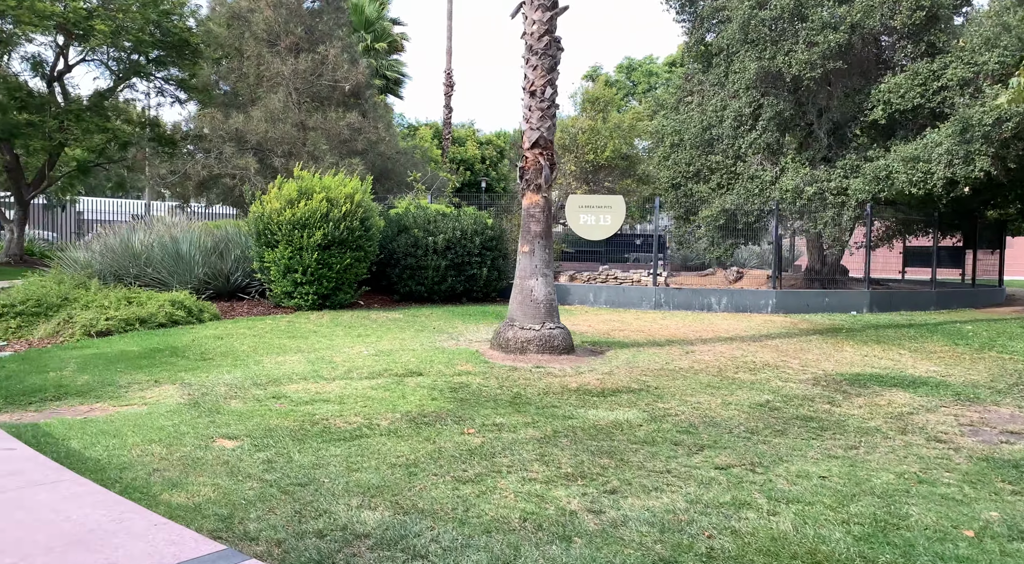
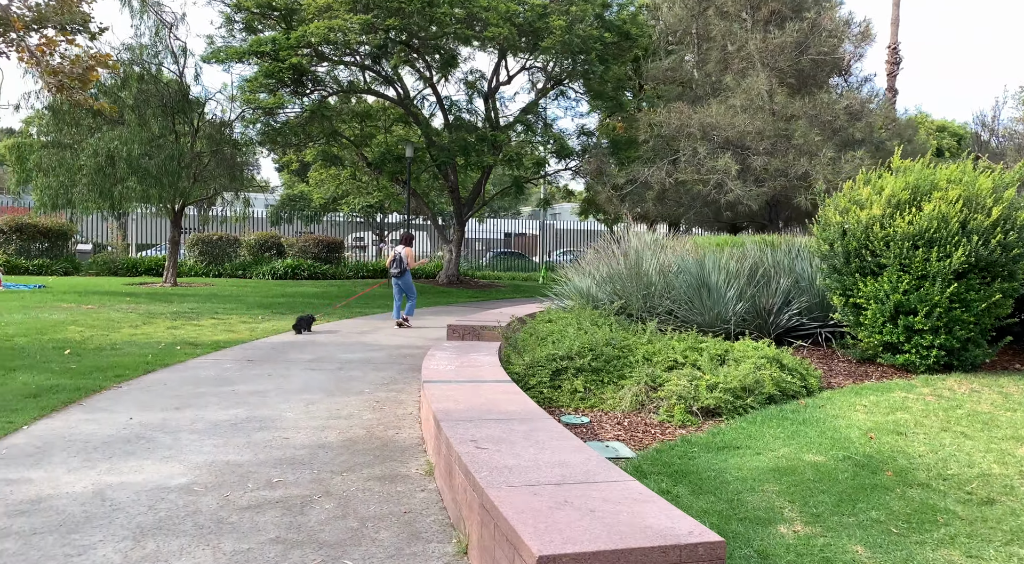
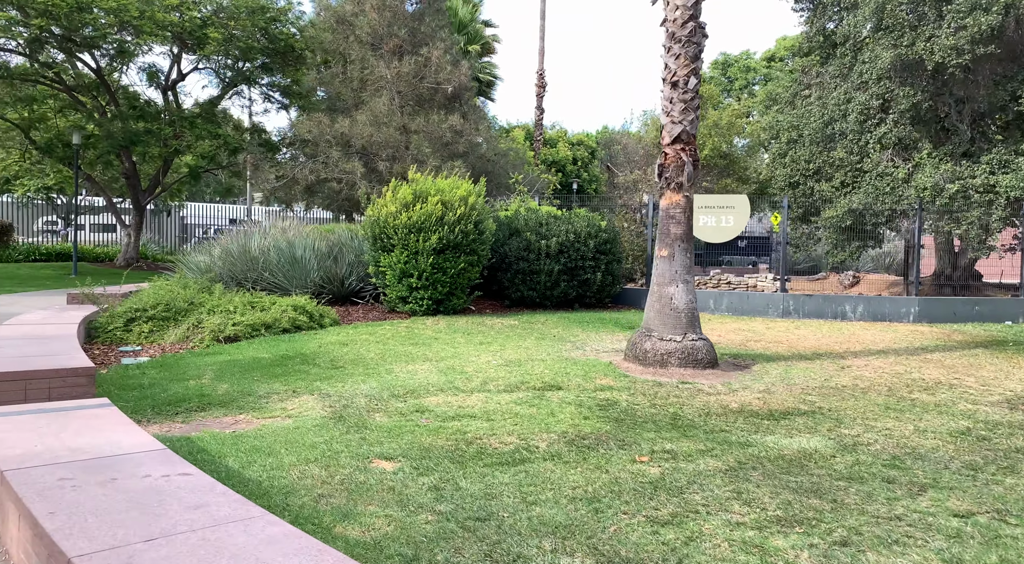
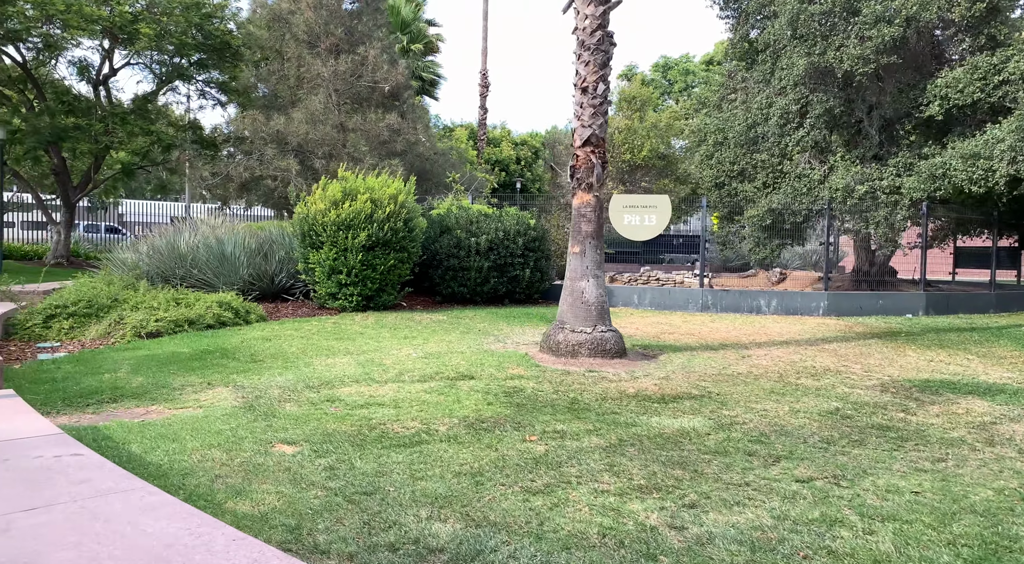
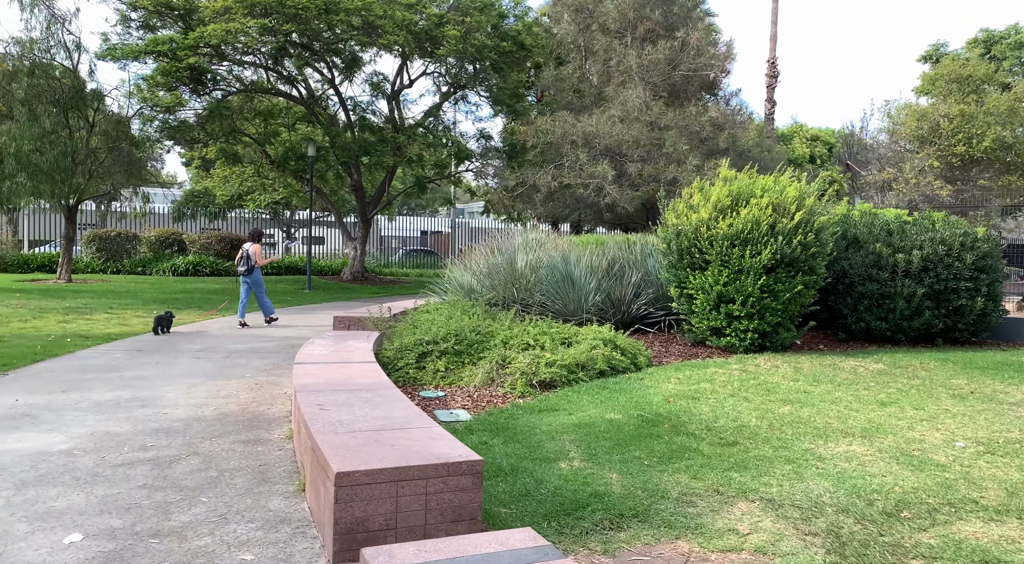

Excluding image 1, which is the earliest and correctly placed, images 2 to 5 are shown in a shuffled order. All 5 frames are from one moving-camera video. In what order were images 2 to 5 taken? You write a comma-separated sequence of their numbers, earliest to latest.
4, 3, 5, 2
